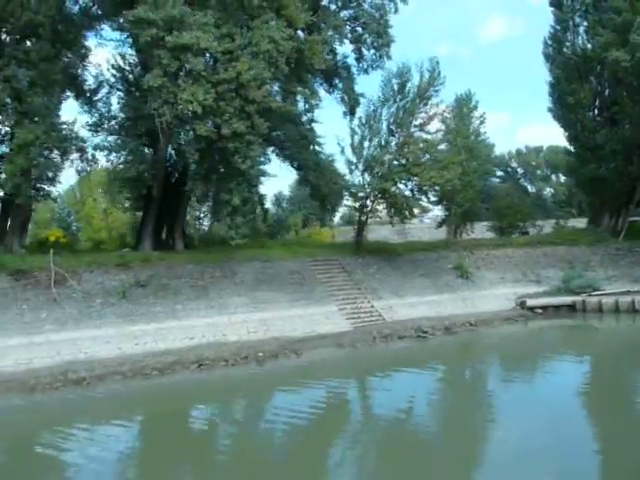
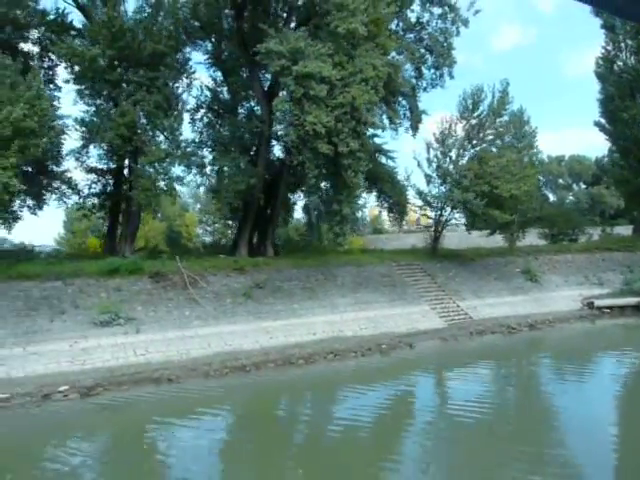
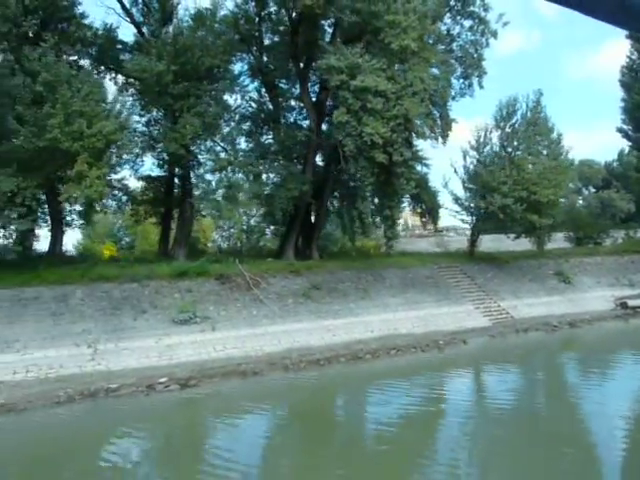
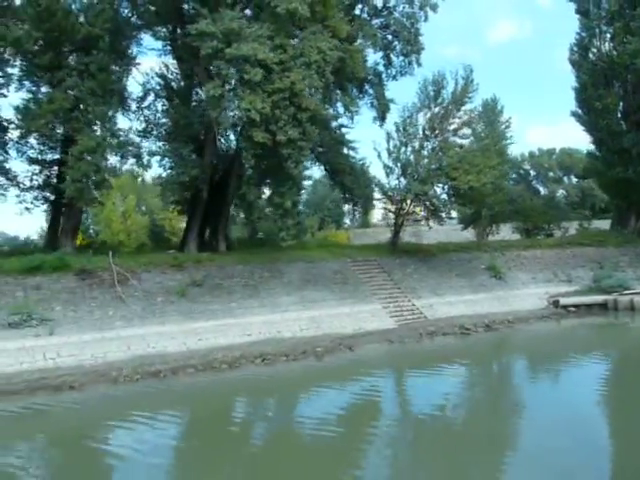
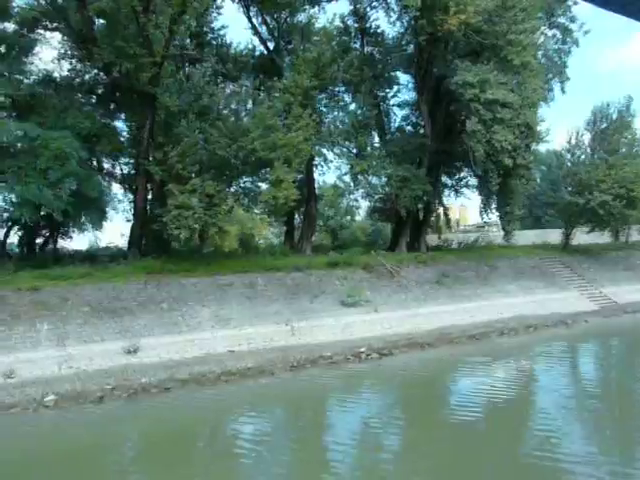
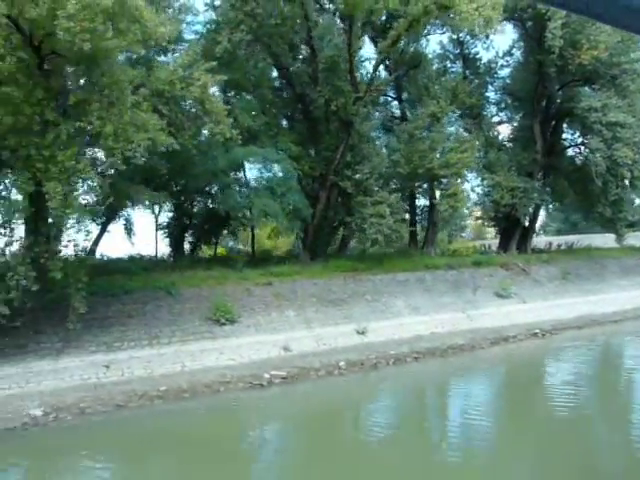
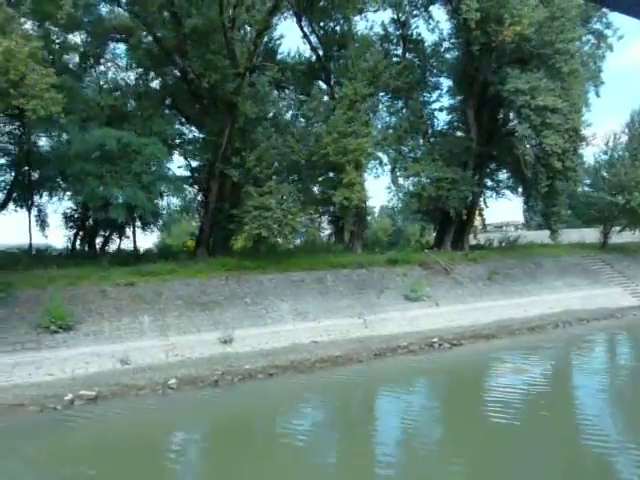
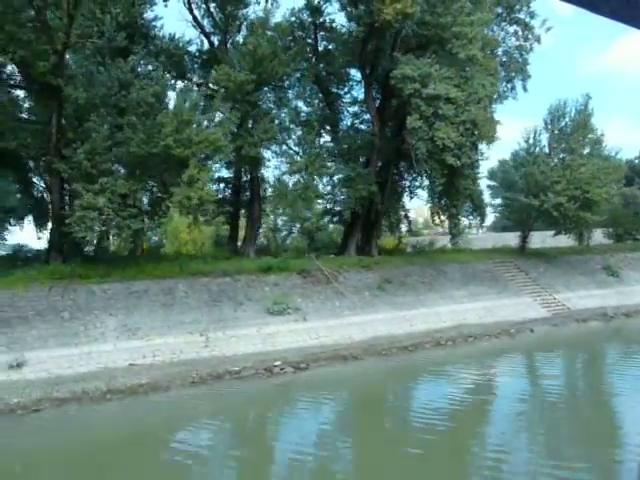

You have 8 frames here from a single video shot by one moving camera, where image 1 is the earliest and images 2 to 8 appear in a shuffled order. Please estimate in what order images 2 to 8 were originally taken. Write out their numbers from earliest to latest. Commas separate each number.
4, 2, 3, 8, 5, 7, 6
